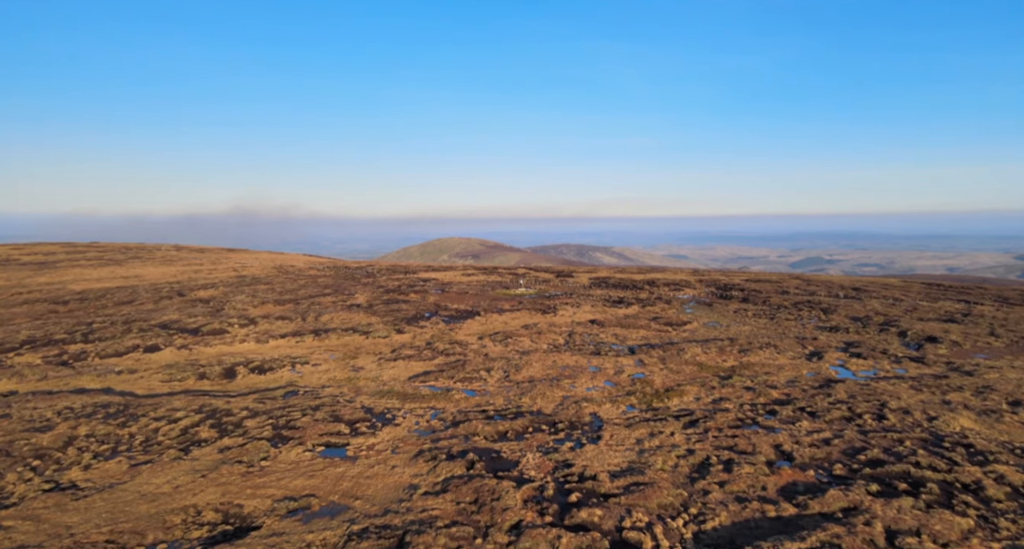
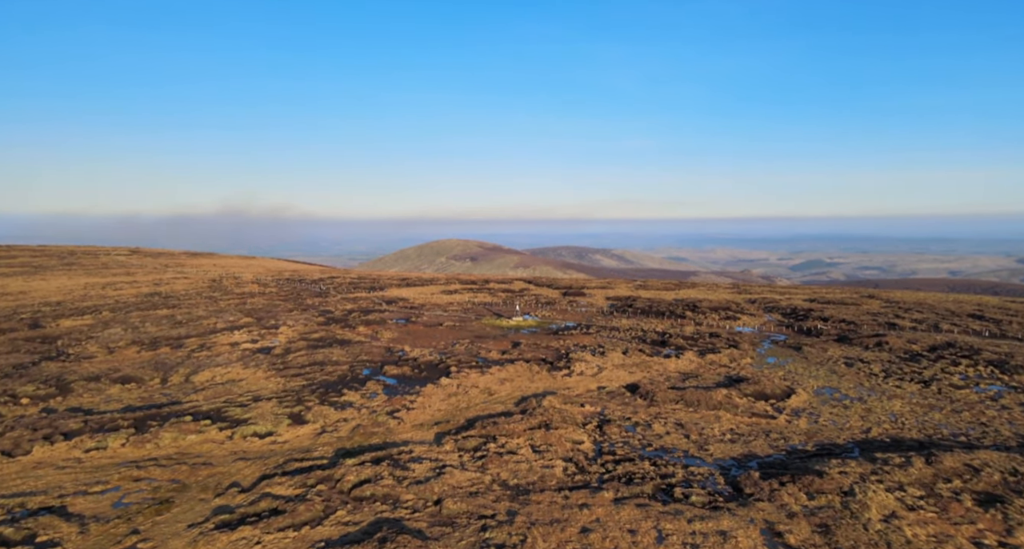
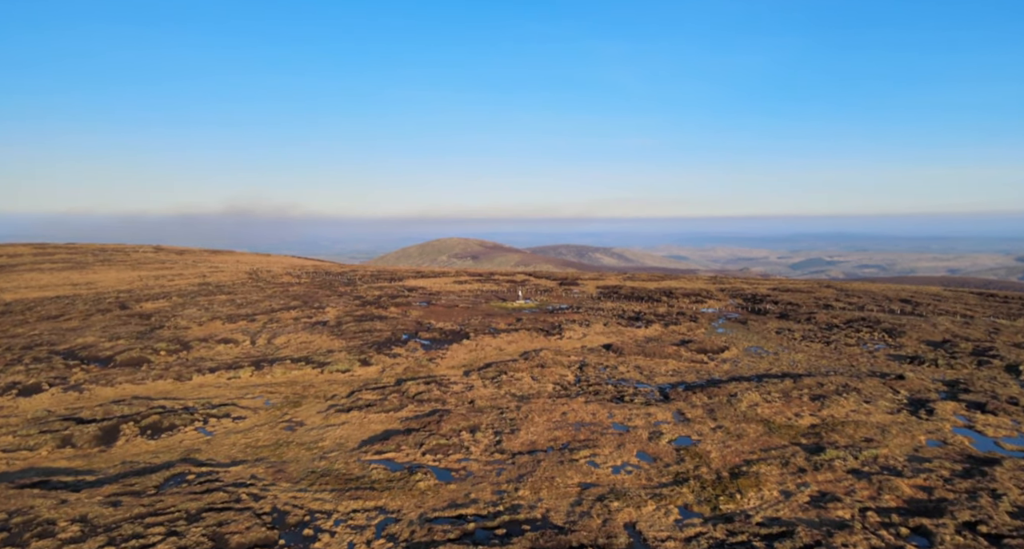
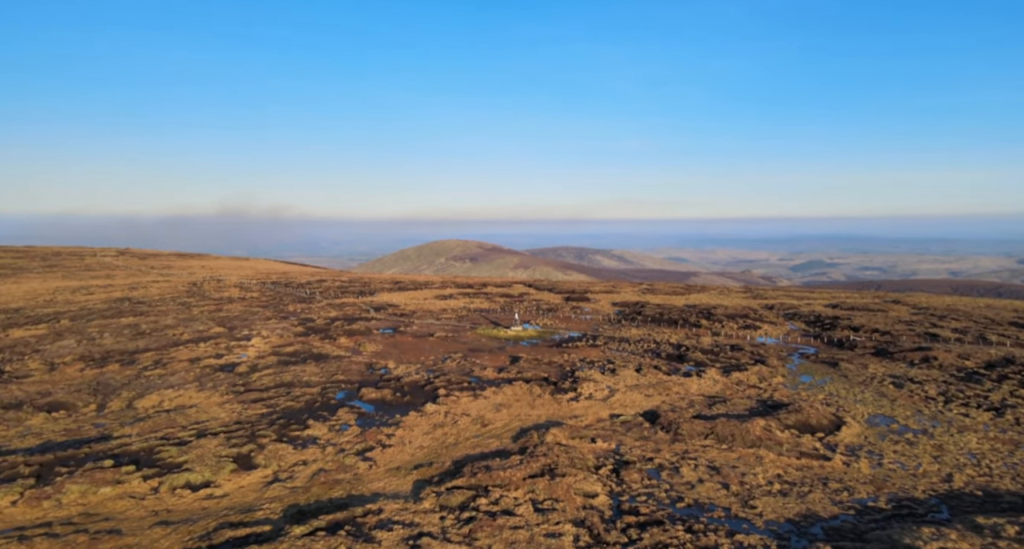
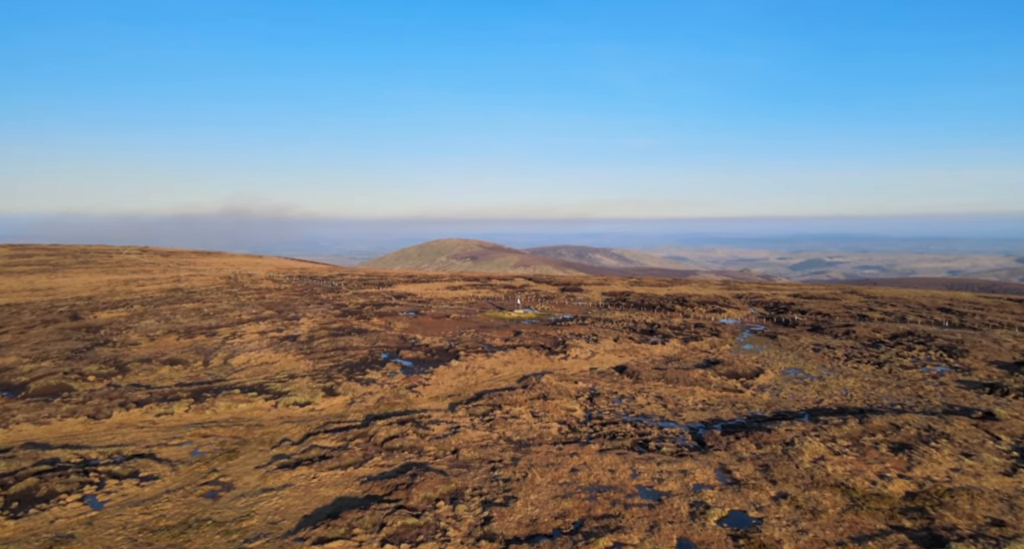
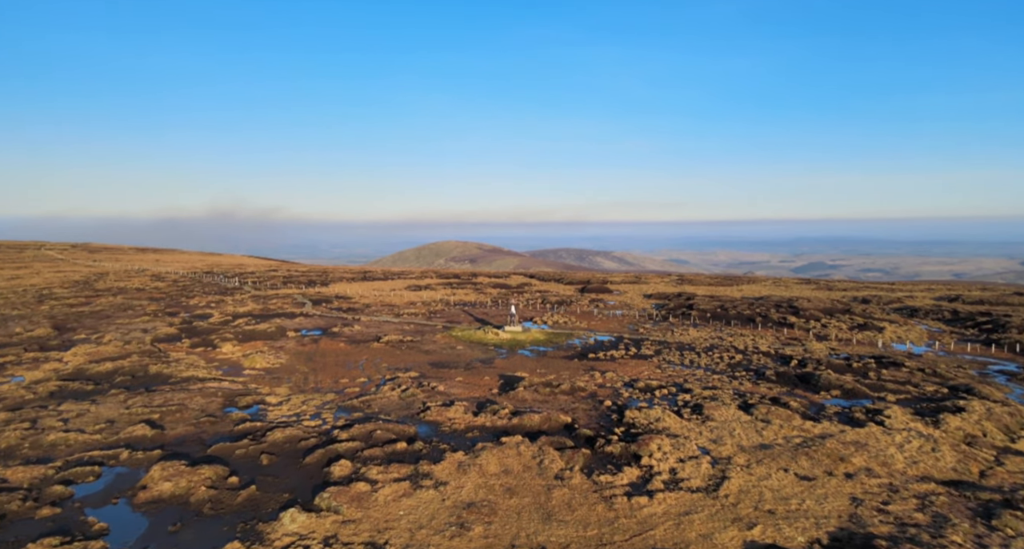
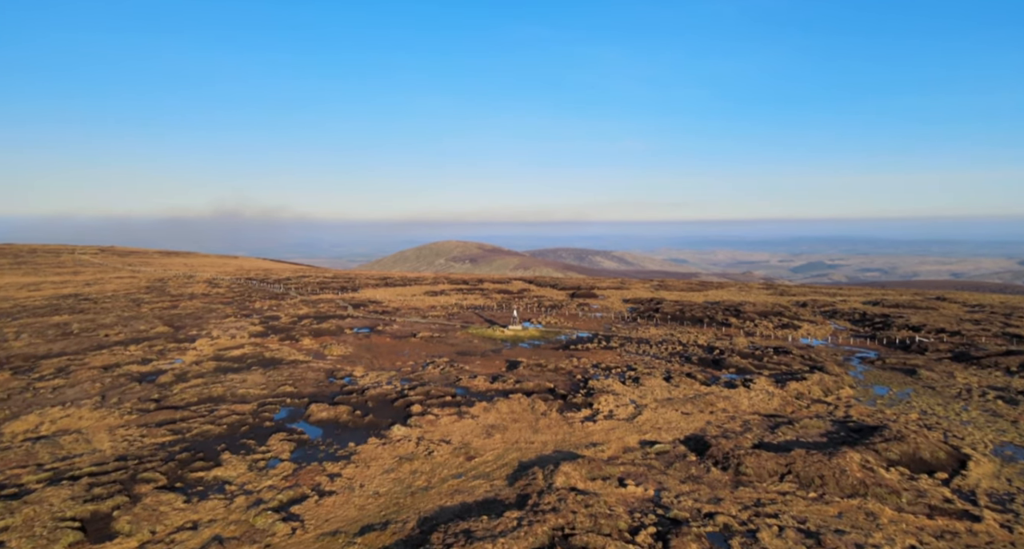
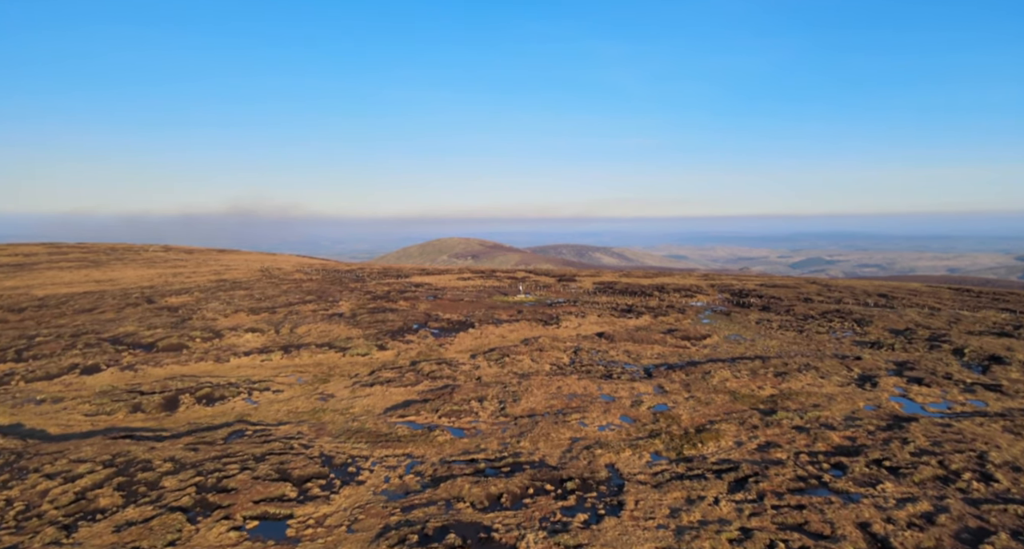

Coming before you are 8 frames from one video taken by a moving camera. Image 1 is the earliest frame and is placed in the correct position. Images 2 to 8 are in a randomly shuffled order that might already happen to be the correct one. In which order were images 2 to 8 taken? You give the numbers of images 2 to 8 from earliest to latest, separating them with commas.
8, 3, 5, 2, 4, 7, 6
